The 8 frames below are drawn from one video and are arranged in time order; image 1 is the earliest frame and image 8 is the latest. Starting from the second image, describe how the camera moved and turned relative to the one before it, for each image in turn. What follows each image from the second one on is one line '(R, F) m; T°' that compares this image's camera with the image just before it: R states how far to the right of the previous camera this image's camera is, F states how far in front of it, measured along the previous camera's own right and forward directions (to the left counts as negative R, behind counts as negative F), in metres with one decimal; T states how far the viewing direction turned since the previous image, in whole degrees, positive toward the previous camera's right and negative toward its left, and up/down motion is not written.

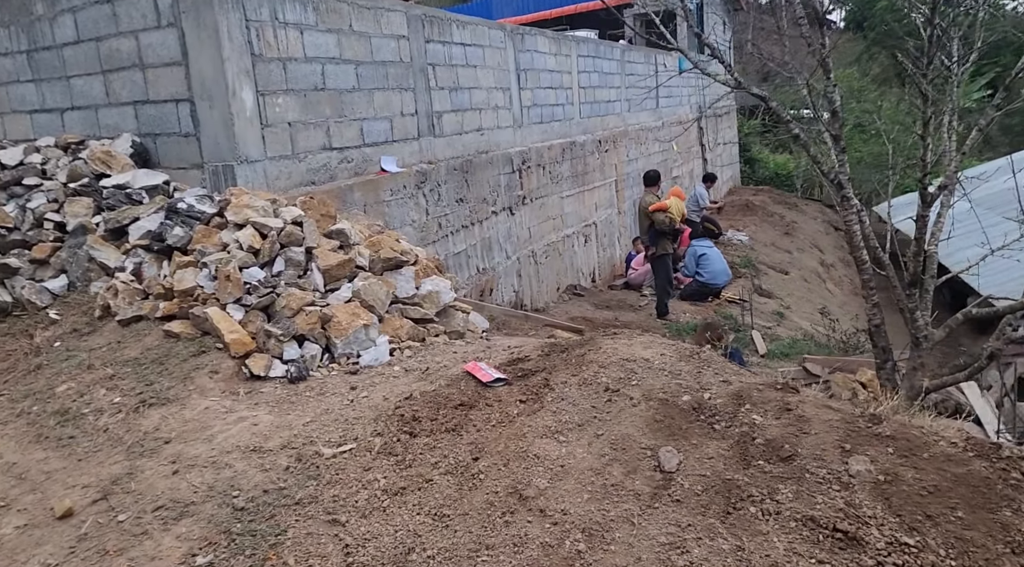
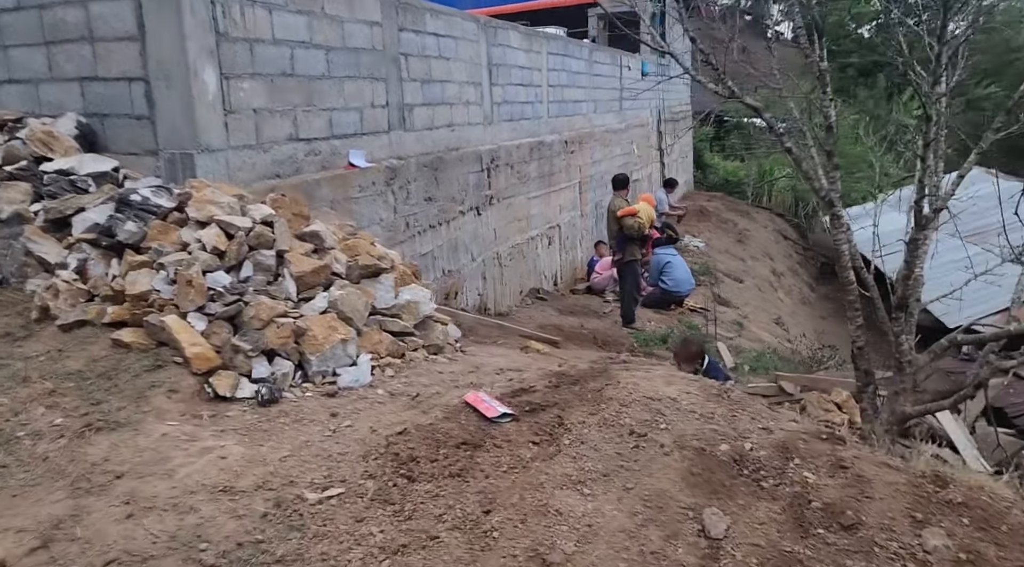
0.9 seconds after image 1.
(-0.2, +0.3) m; +4°
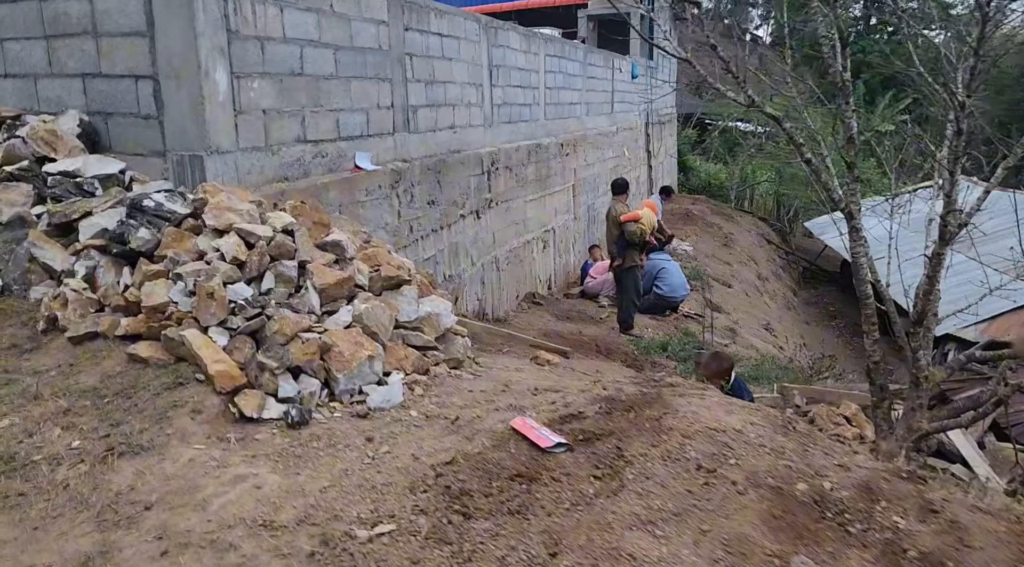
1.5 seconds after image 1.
(-0.2, +0.1) m; +2°
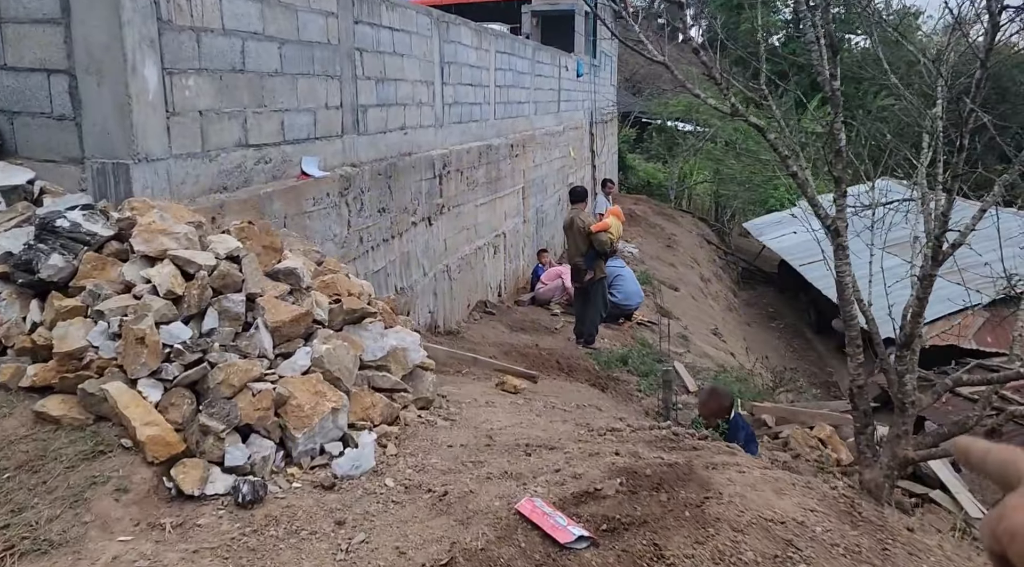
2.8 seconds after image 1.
(-0.2, +0.5) m; +4°
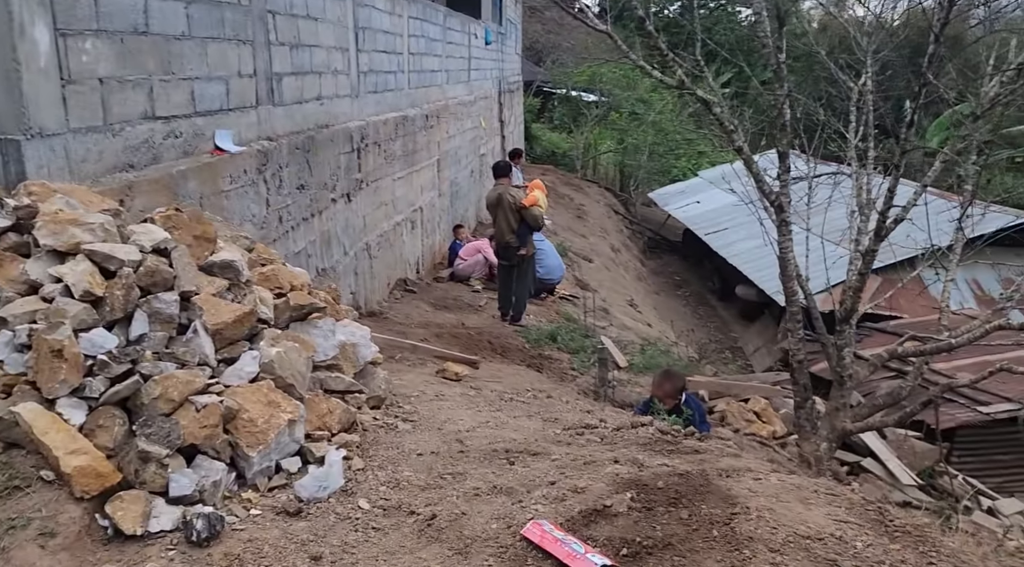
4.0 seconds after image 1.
(-0.2, +0.3) m; +7°
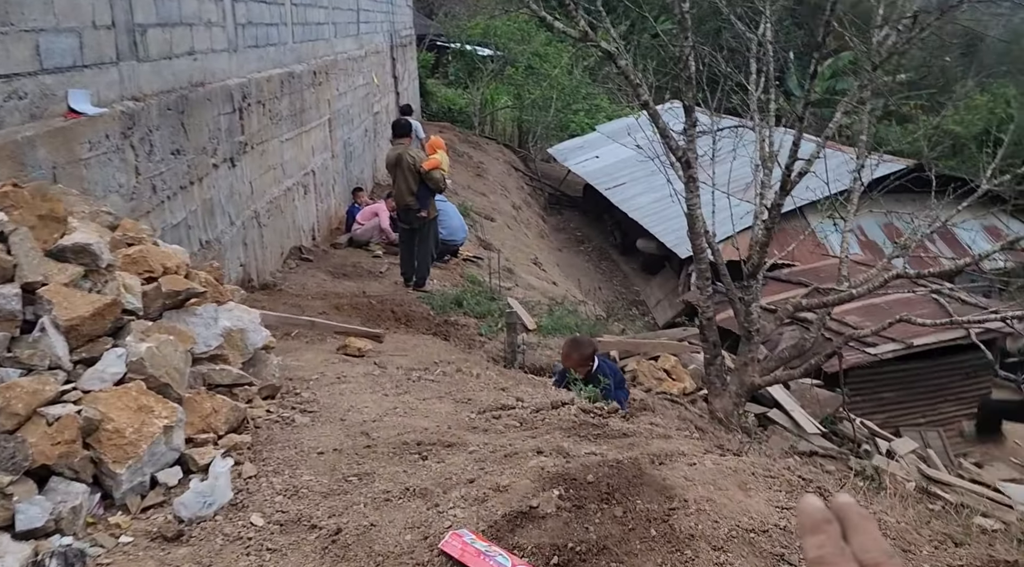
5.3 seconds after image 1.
(0.0, +0.3) m; +7°
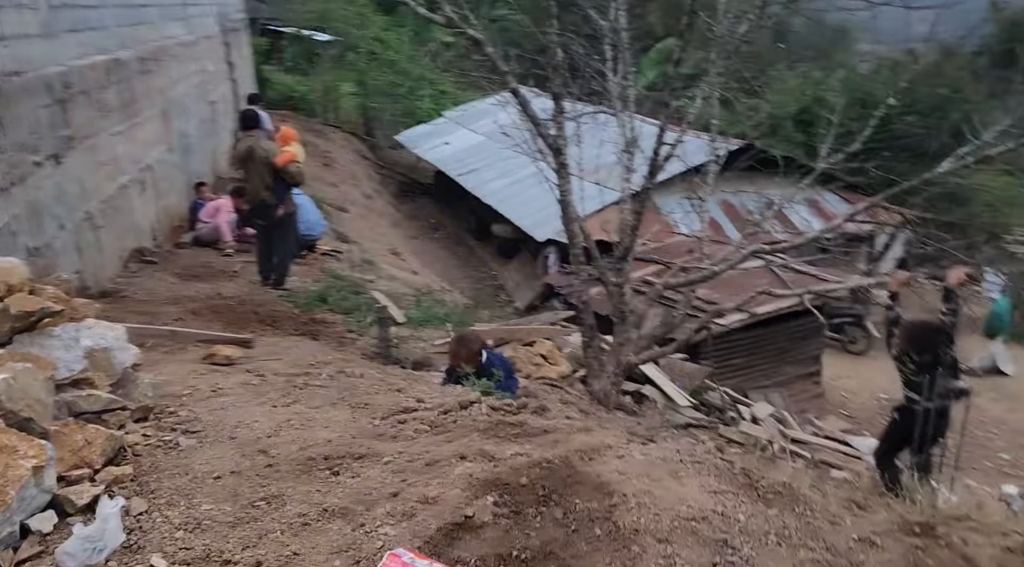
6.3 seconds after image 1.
(-0.2, +0.1) m; +10°
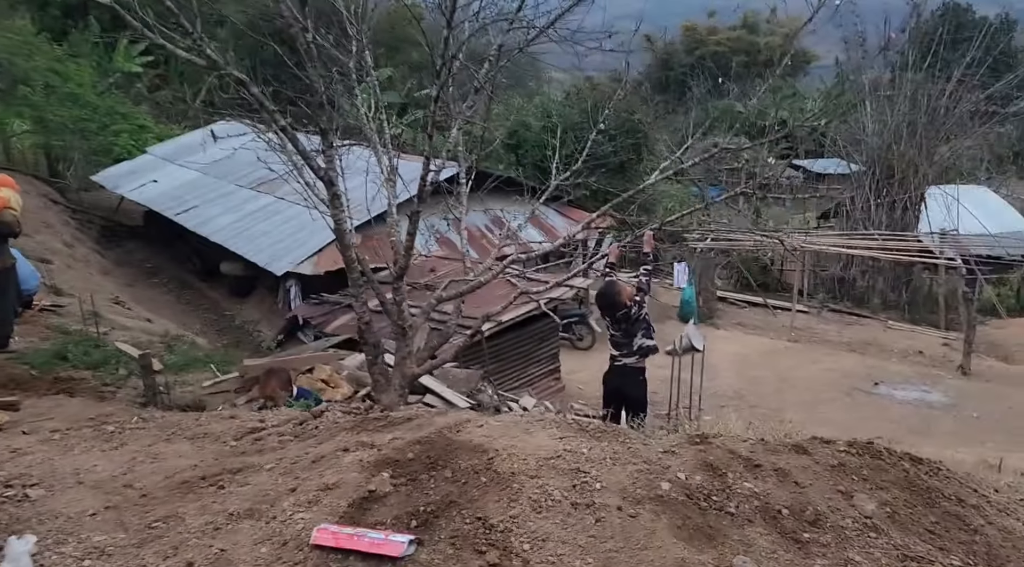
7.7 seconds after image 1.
(-0.4, -0.4) m; +19°
